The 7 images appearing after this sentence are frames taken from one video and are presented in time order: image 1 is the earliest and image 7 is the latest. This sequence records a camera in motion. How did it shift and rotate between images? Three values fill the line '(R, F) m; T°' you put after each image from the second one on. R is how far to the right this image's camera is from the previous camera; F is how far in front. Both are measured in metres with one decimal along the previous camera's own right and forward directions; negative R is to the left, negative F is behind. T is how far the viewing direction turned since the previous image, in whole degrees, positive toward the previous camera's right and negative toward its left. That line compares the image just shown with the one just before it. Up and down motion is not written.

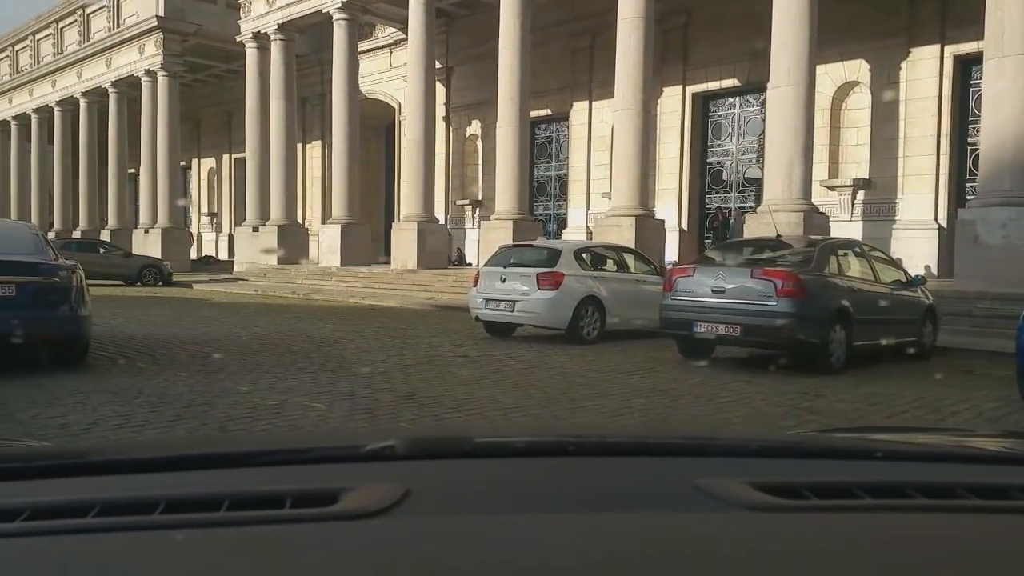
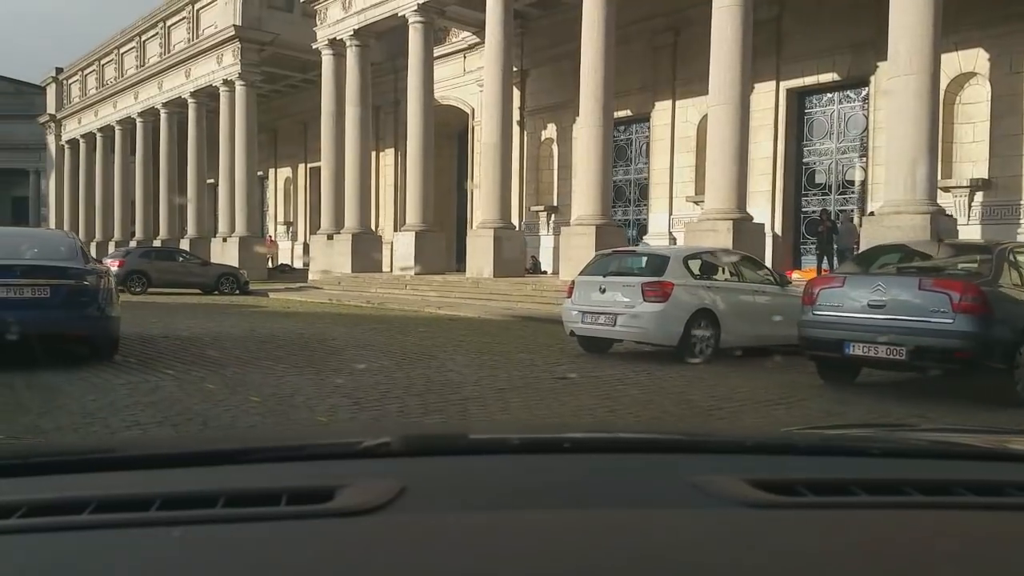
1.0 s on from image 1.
(-0.3, +0.8) m; -5°
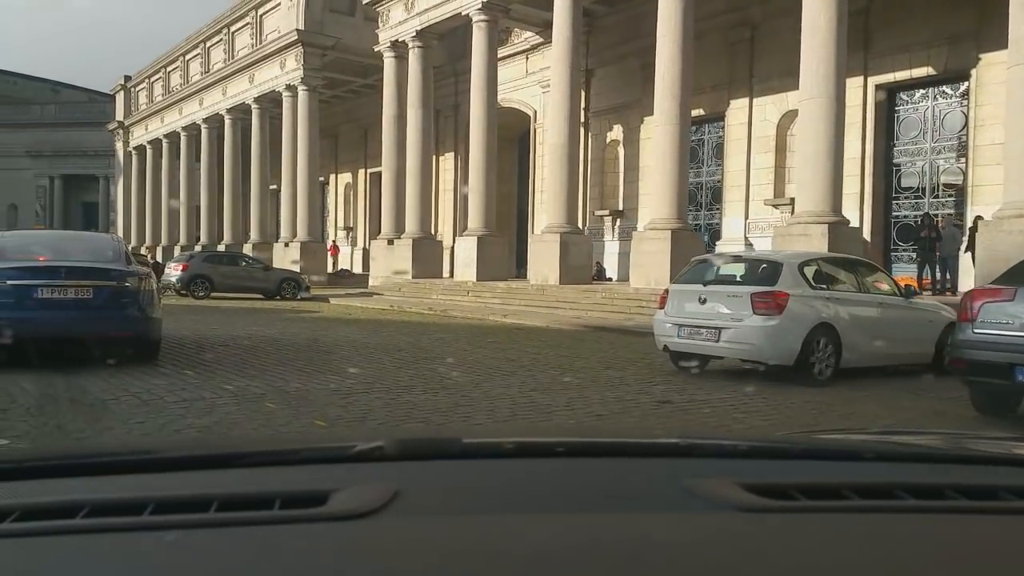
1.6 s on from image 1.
(-0.3, +0.7) m; -4°
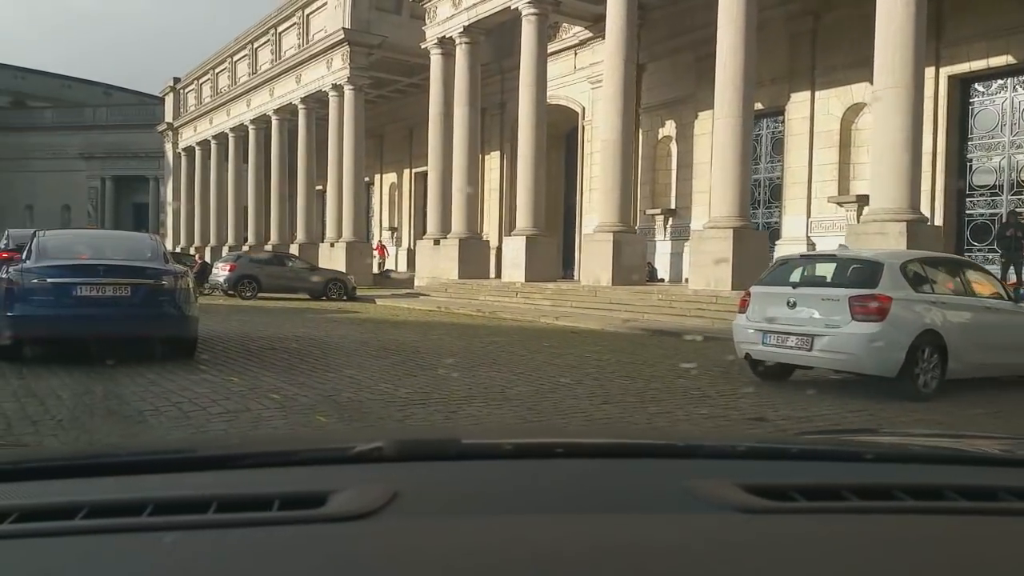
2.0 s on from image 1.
(-0.2, +0.5) m; -3°
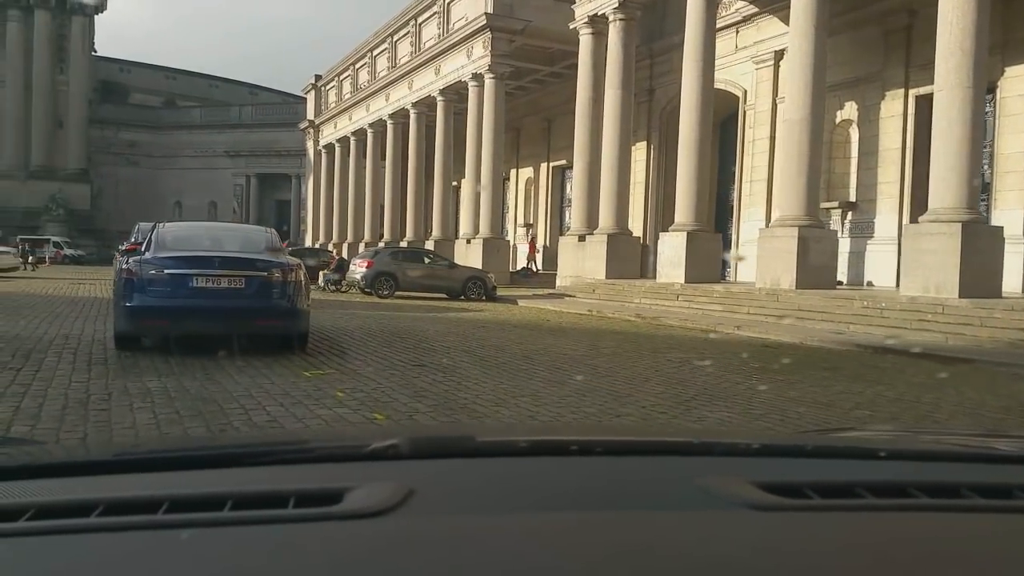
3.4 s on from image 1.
(-0.7, +1.8) m; -9°
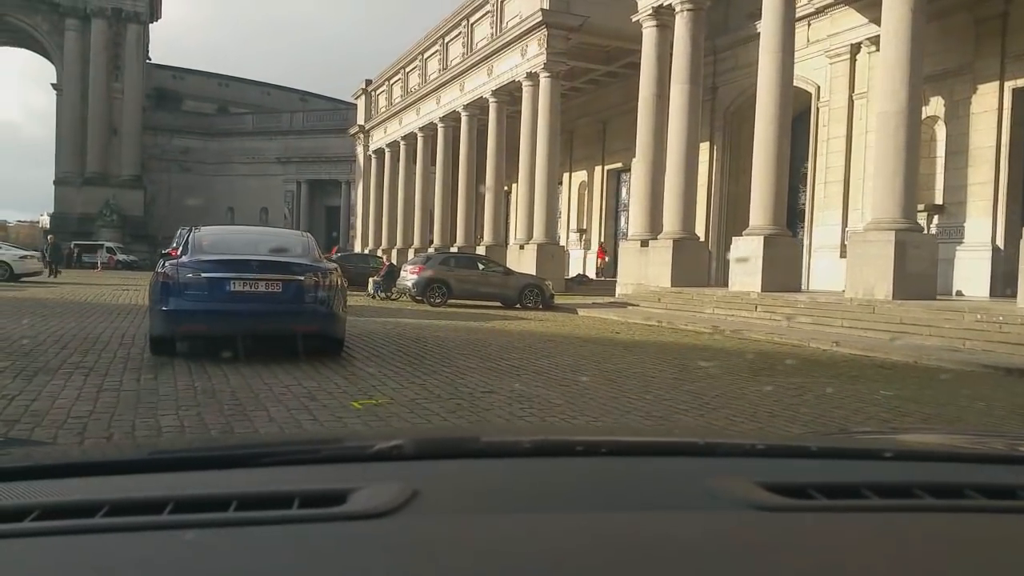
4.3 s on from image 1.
(-0.3, +1.1) m; -3°
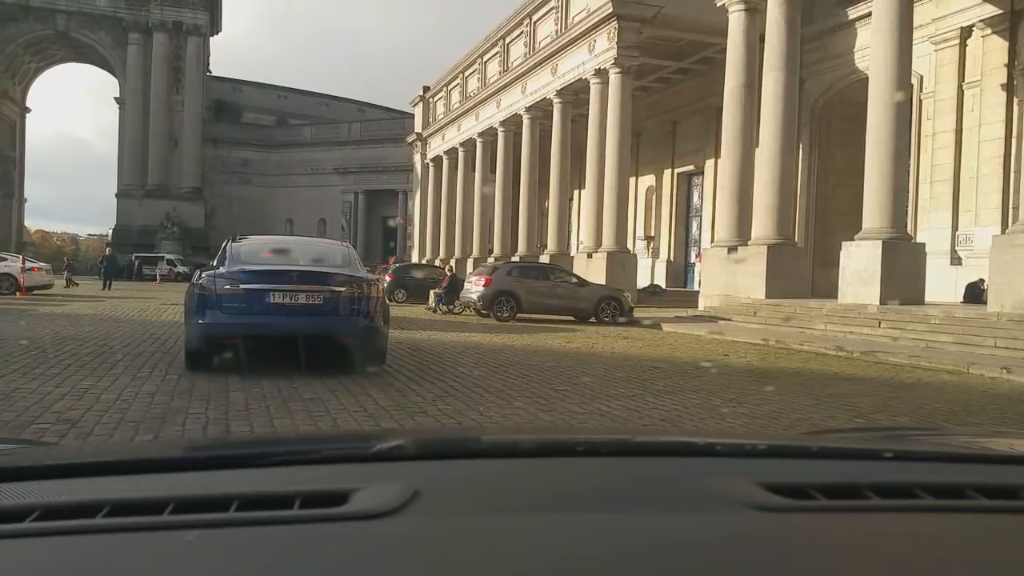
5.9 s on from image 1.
(-0.4, +1.7) m; -4°
